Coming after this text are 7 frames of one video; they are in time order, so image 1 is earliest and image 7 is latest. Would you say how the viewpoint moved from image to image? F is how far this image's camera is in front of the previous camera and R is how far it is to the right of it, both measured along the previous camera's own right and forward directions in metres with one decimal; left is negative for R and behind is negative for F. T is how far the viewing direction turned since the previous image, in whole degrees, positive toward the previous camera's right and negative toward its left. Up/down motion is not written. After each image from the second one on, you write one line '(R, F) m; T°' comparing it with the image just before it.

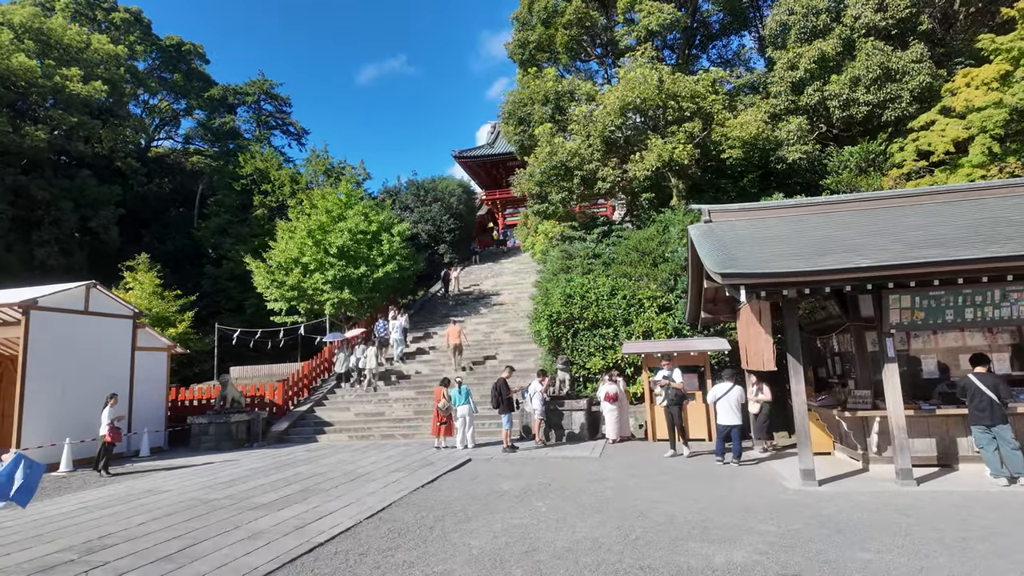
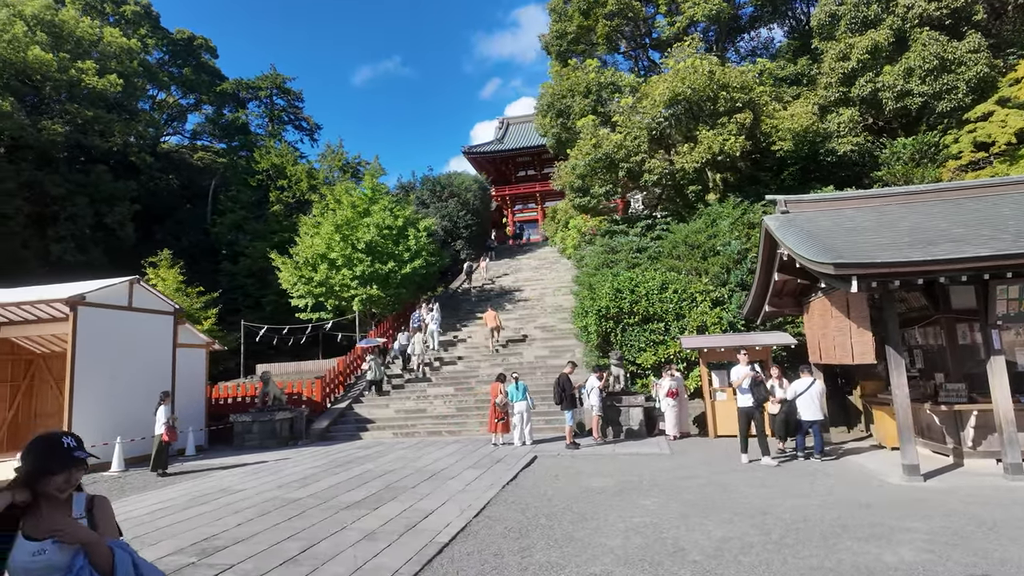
(-1.2, +0.2) m; +1°
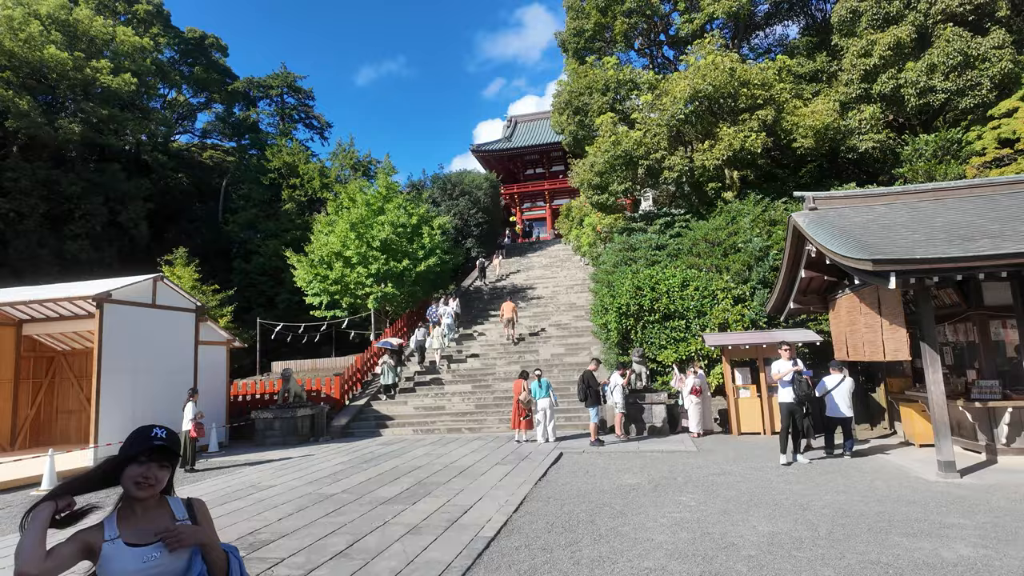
(-0.4, 0.0) m; 0°
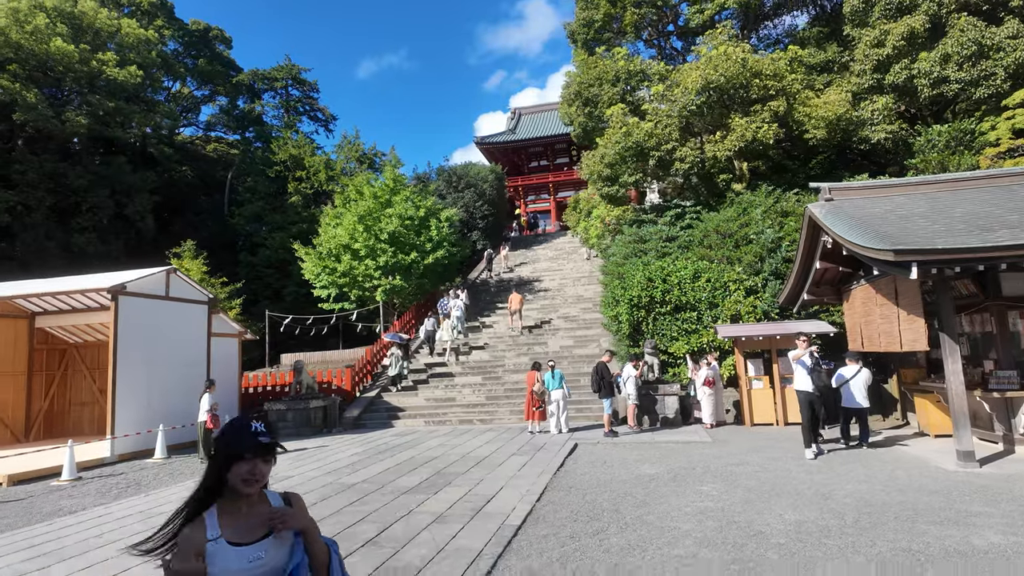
(-0.2, 0.0) m; 0°
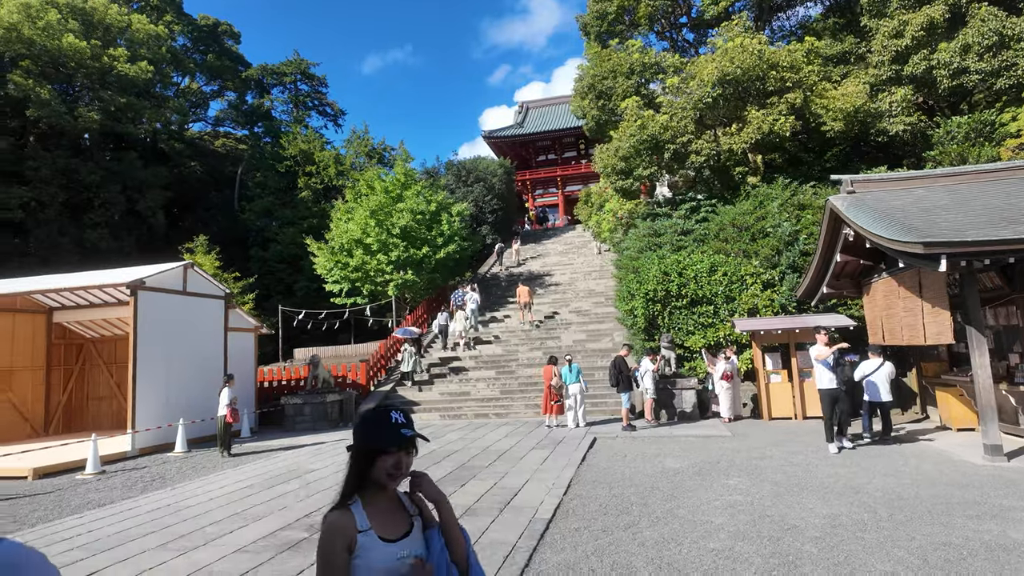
(-0.2, 0.0) m; -1°
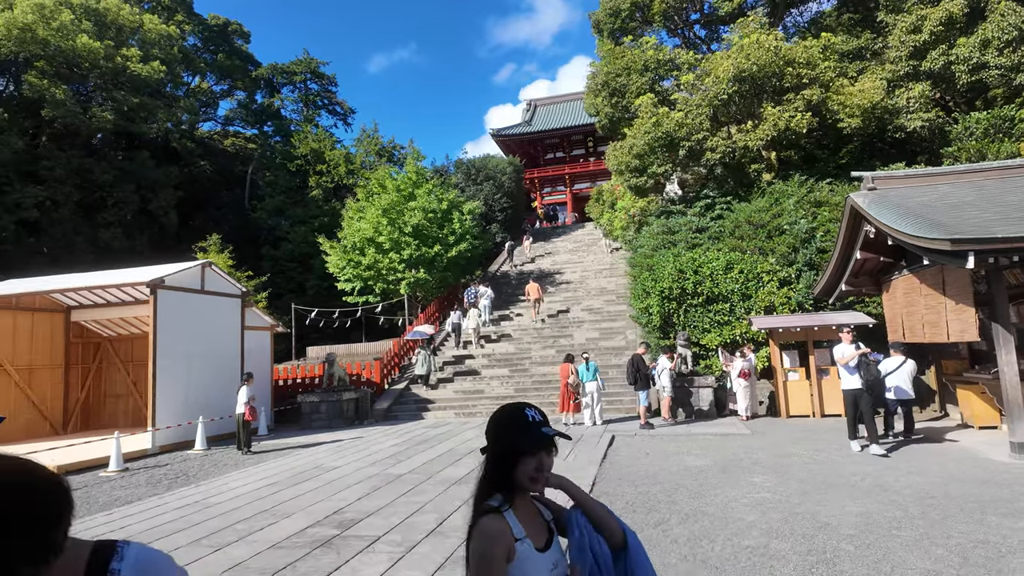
(-0.2, 0.0) m; -1°
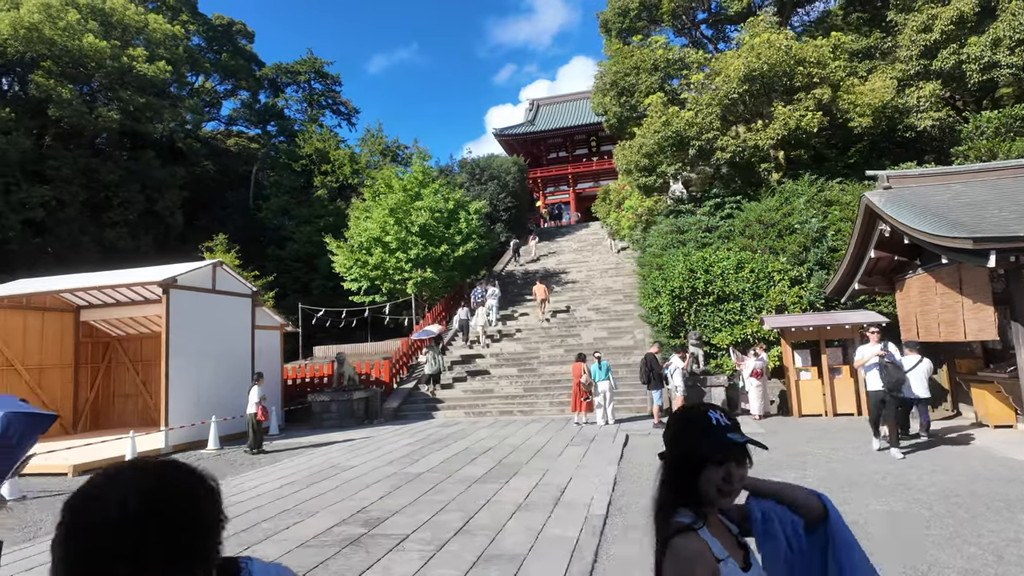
(-0.2, 0.0) m; 0°
